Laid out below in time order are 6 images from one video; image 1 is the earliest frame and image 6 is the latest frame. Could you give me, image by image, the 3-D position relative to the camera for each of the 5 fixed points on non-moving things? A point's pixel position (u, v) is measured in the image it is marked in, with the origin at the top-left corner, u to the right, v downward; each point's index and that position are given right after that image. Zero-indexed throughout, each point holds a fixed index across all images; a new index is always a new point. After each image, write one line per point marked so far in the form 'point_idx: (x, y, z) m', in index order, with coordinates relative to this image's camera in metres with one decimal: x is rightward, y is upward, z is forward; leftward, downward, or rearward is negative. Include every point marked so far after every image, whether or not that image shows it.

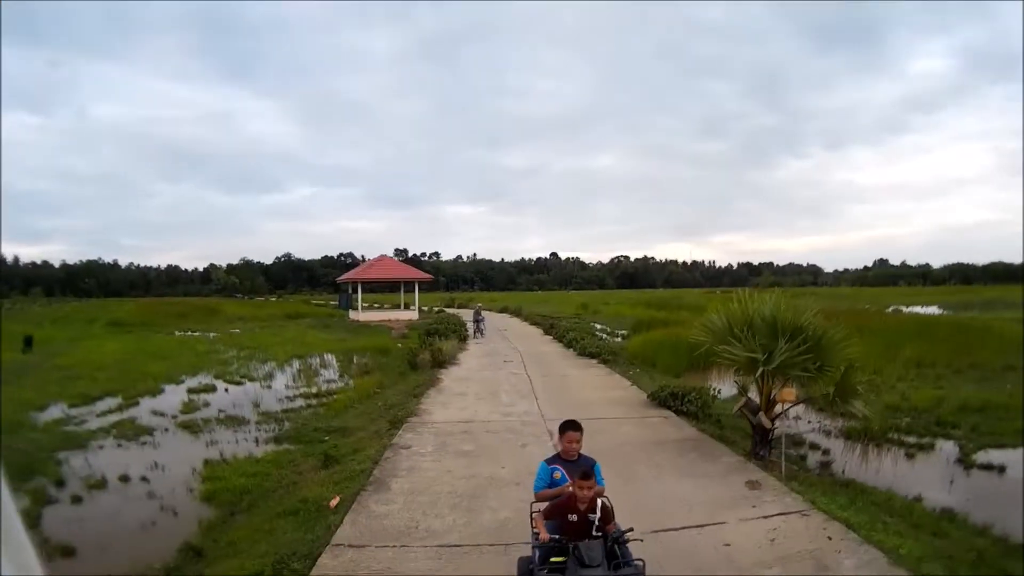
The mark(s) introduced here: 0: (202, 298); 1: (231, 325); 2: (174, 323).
0: (-4.7, -0.1, +8.6) m
1: (-4.5, -0.6, +9.2) m
2: (-4.0, -0.4, +6.7) m
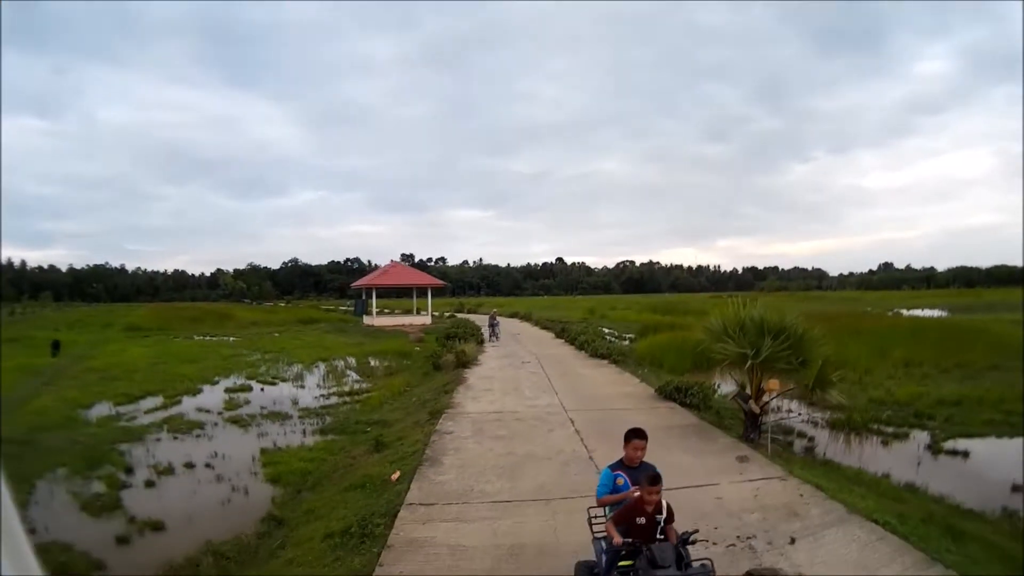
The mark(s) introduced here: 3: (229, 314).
0: (-4.6, -0.2, +8.8) m
1: (-4.3, -0.7, +9.4) m
2: (-3.9, -0.5, +6.9) m
3: (-4.2, -0.4, +8.5) m
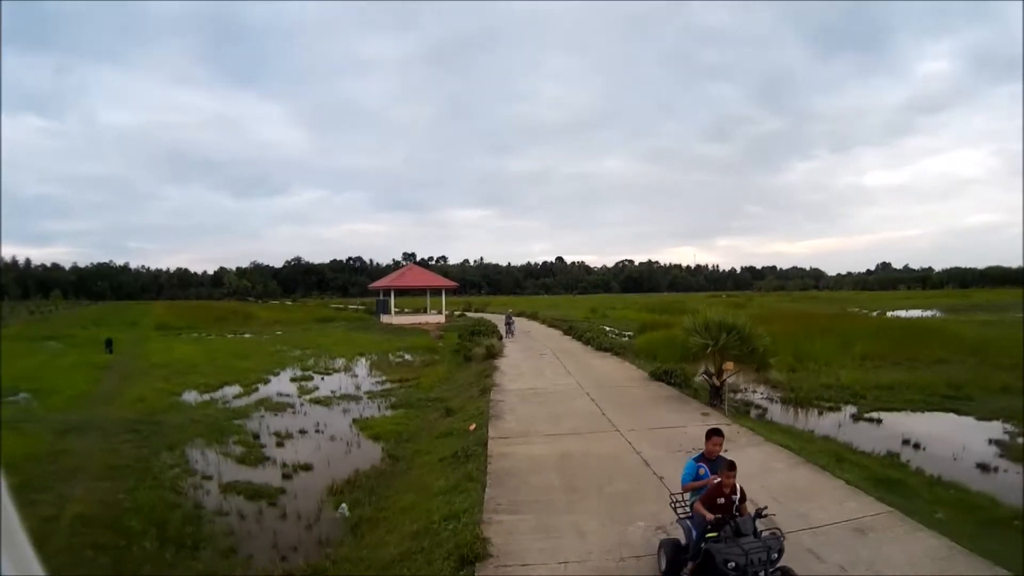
0: (-4.5, -0.2, +9.3) m
1: (-4.2, -0.7, +9.9) m
2: (-3.8, -0.5, +7.5) m
3: (-4.1, -0.4, +9.0) m
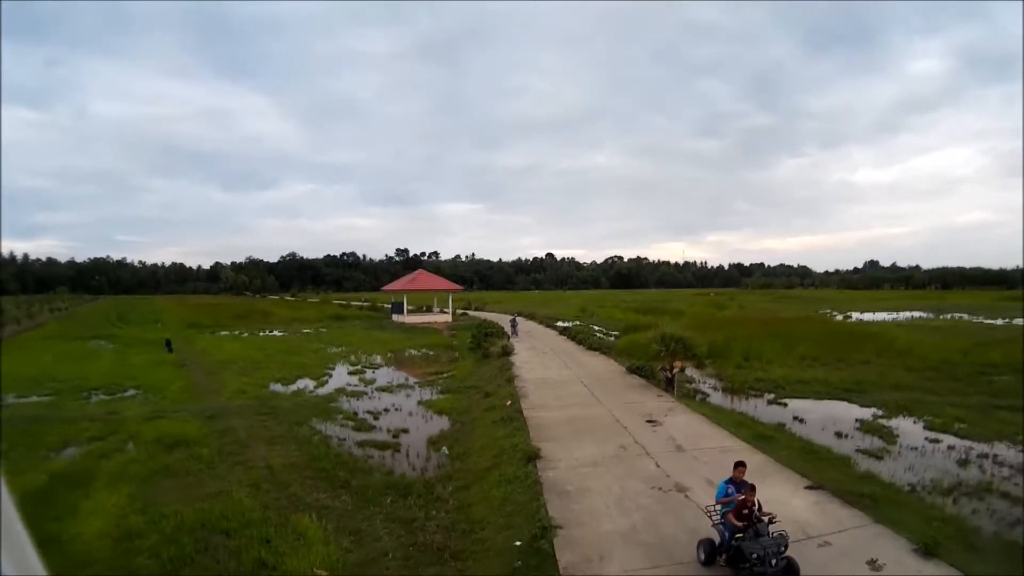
0: (-4.5, -0.2, +10.2) m
1: (-4.3, -0.7, +10.8) m
2: (-3.8, -0.5, +8.4) m
3: (-4.1, -0.4, +9.9) m
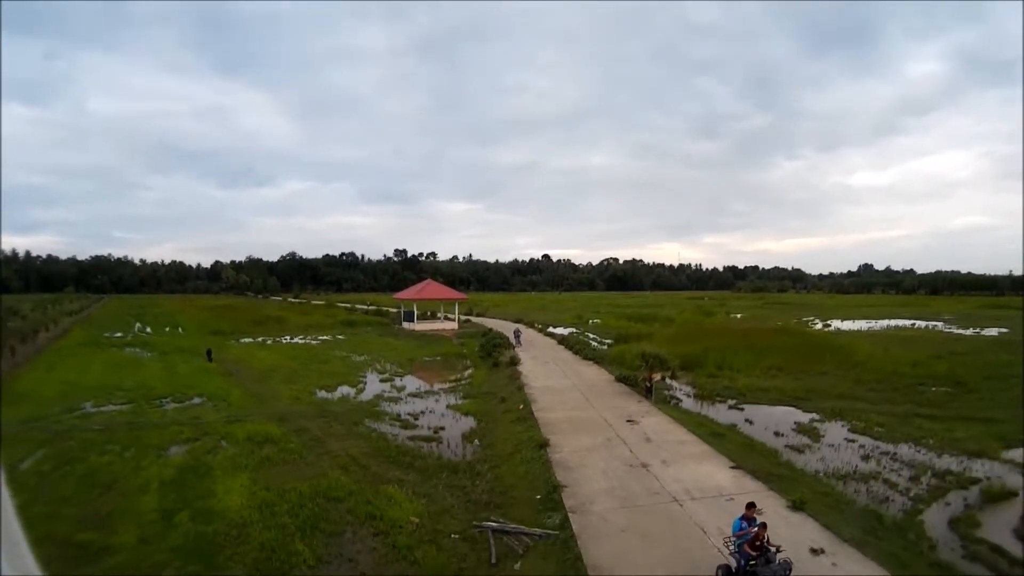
0: (-4.5, -0.4, +10.9) m
1: (-4.3, -0.8, +11.5) m
2: (-3.8, -0.6, +9.1) m
3: (-4.1, -0.5, +10.6) m
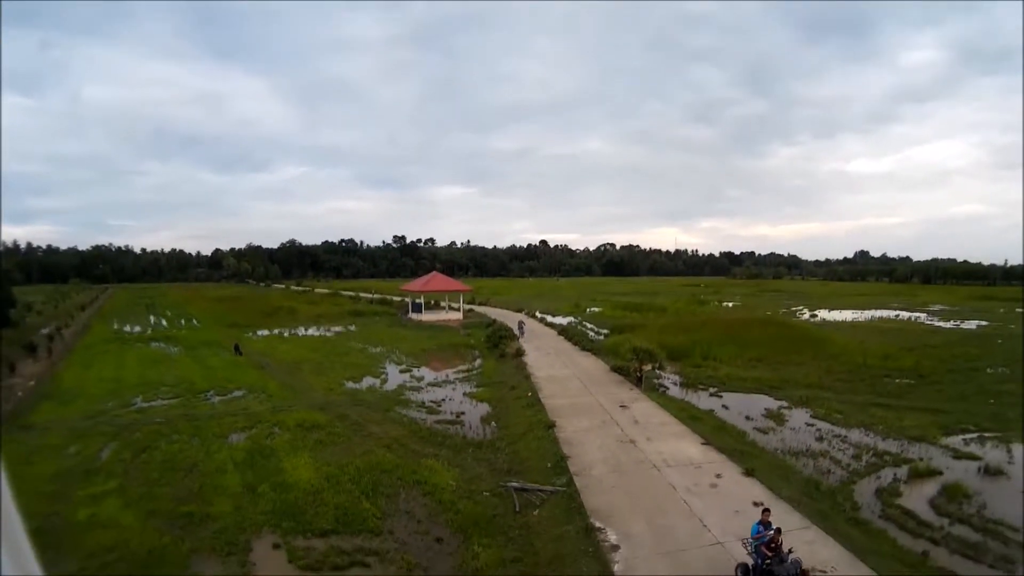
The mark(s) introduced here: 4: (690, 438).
0: (-4.5, -0.2, +11.4) m
1: (-4.3, -0.6, +12.0) m
2: (-3.7, -0.5, +9.6) m
3: (-4.0, -0.4, +11.1) m
4: (+2.4, -2.0, +7.5) m
